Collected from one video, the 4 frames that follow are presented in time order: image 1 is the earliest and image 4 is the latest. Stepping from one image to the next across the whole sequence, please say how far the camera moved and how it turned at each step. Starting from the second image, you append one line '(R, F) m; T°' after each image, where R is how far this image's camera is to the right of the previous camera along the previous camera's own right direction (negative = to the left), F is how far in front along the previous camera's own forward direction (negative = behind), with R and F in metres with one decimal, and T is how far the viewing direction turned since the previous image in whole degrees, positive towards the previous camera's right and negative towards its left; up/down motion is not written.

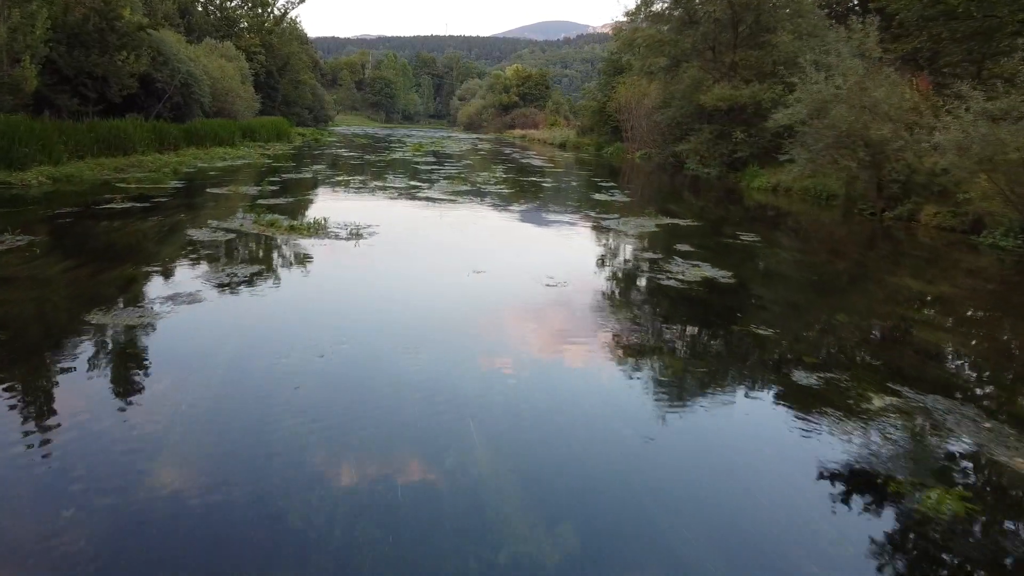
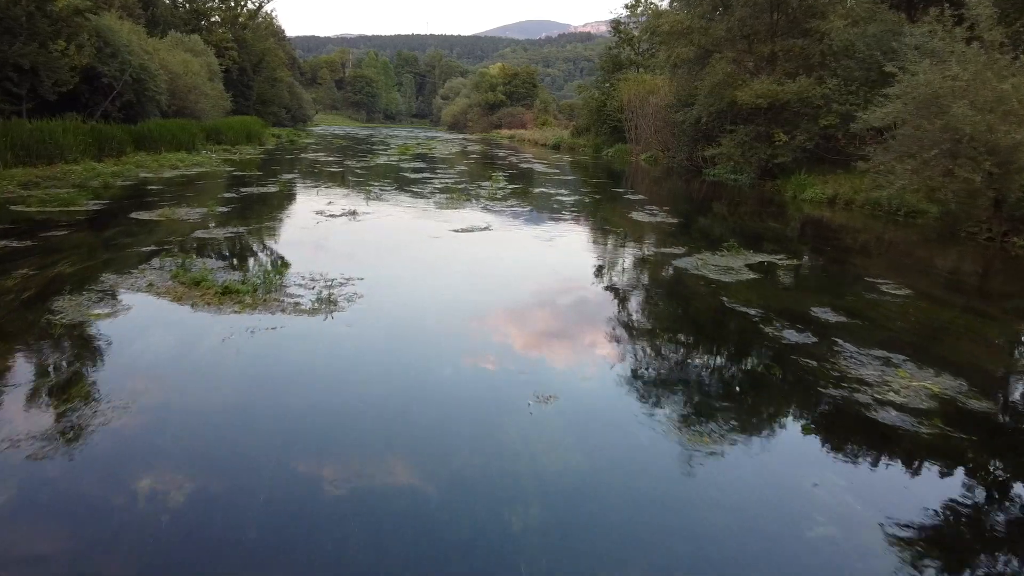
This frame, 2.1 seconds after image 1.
(-0.4, +2.4) m; +1°
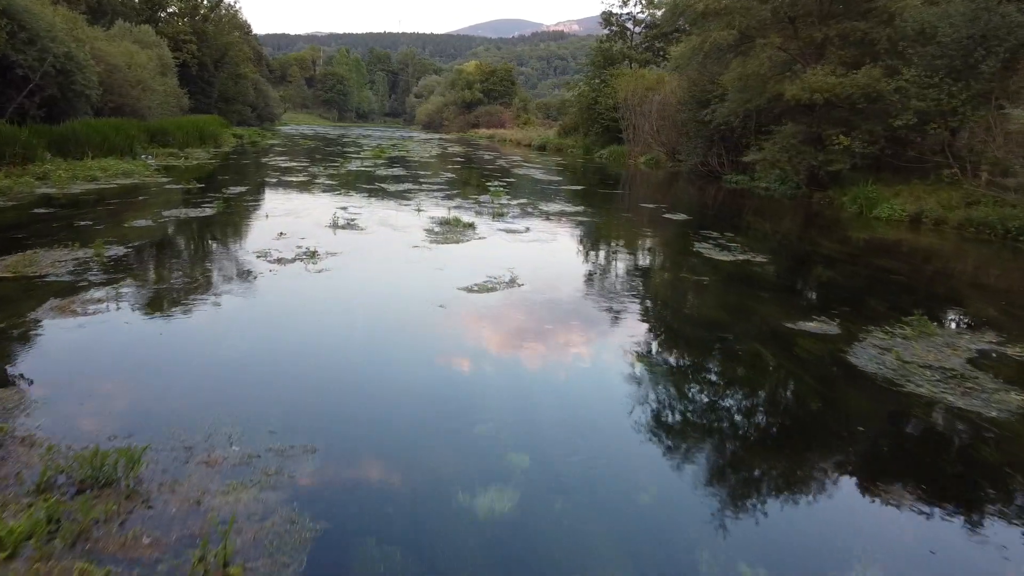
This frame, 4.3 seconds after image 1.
(-0.4, +2.6) m; +2°
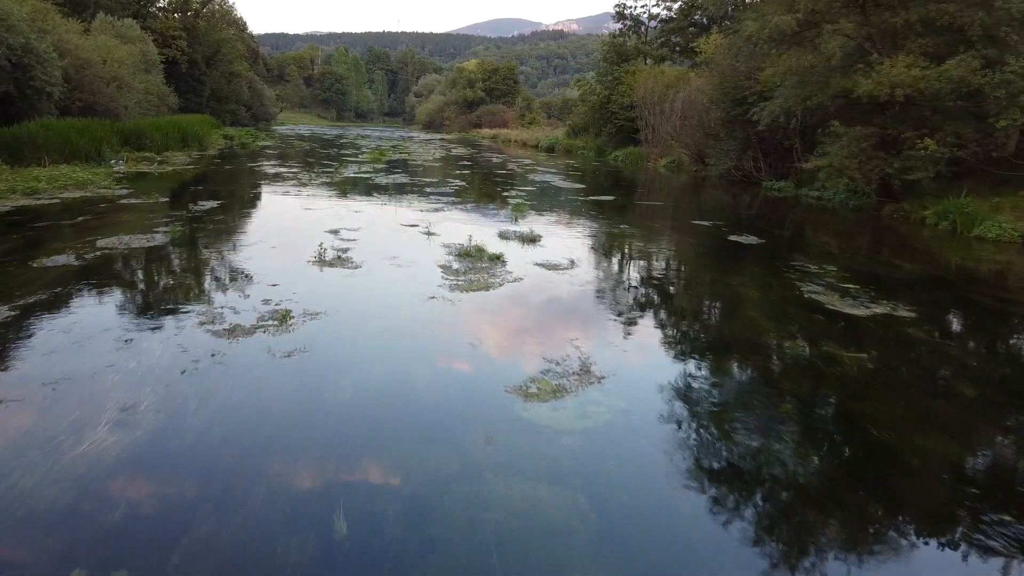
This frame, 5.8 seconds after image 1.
(-0.3, +1.8) m; 0°
